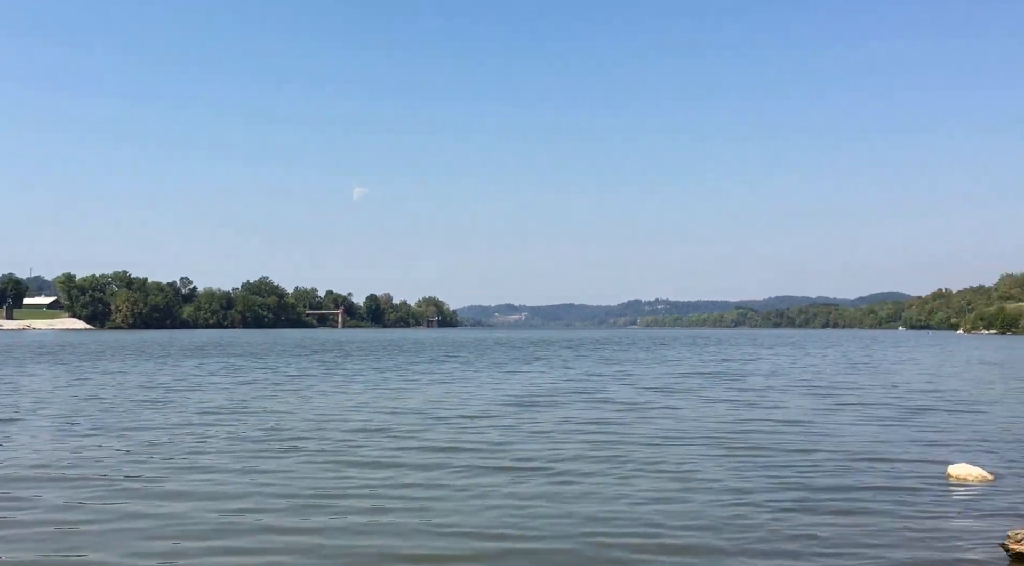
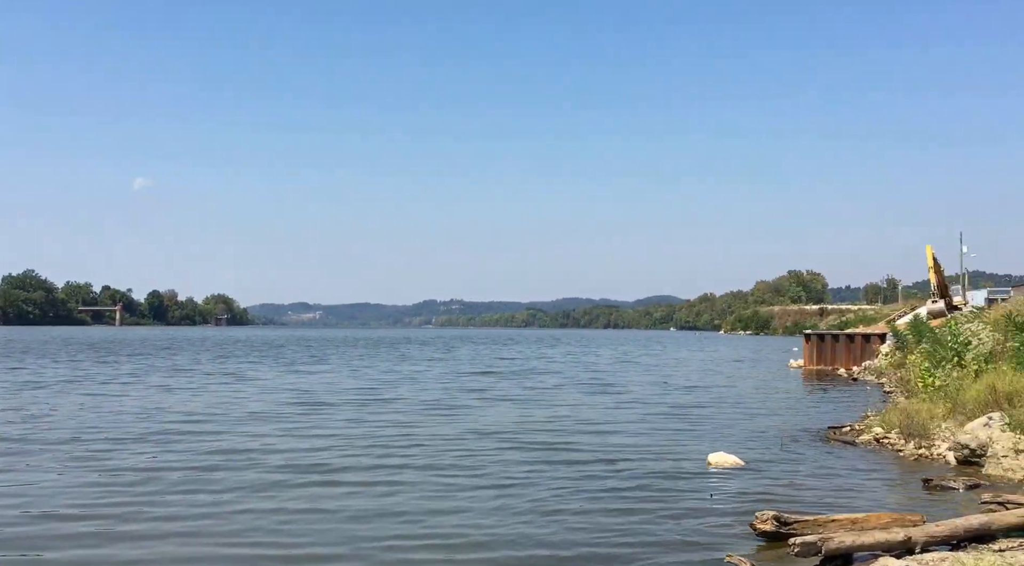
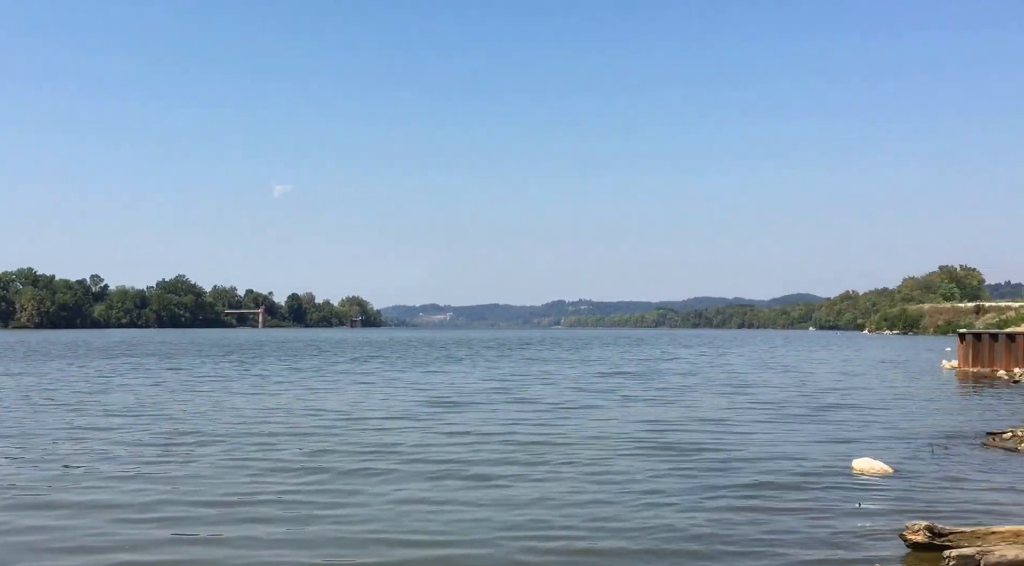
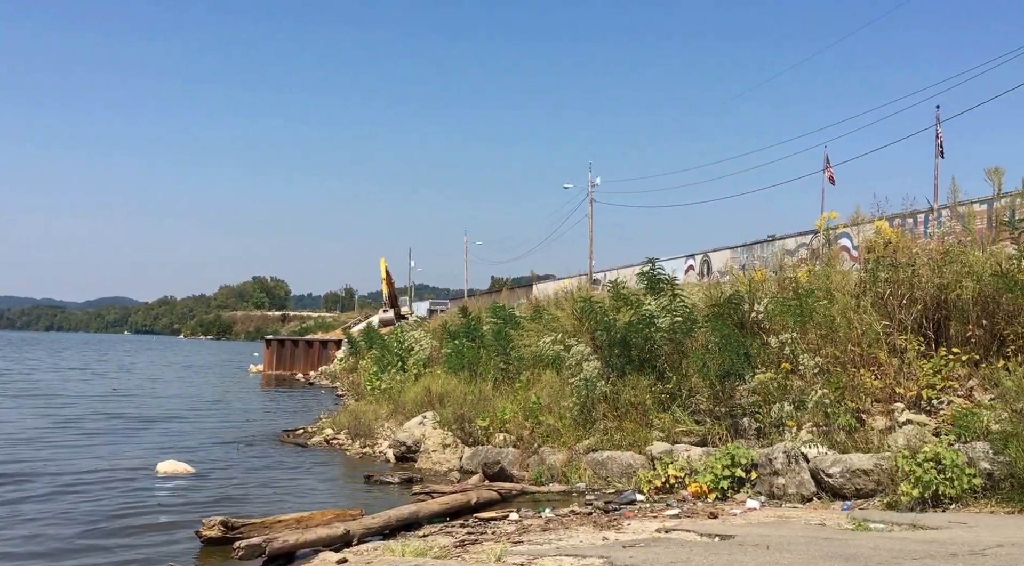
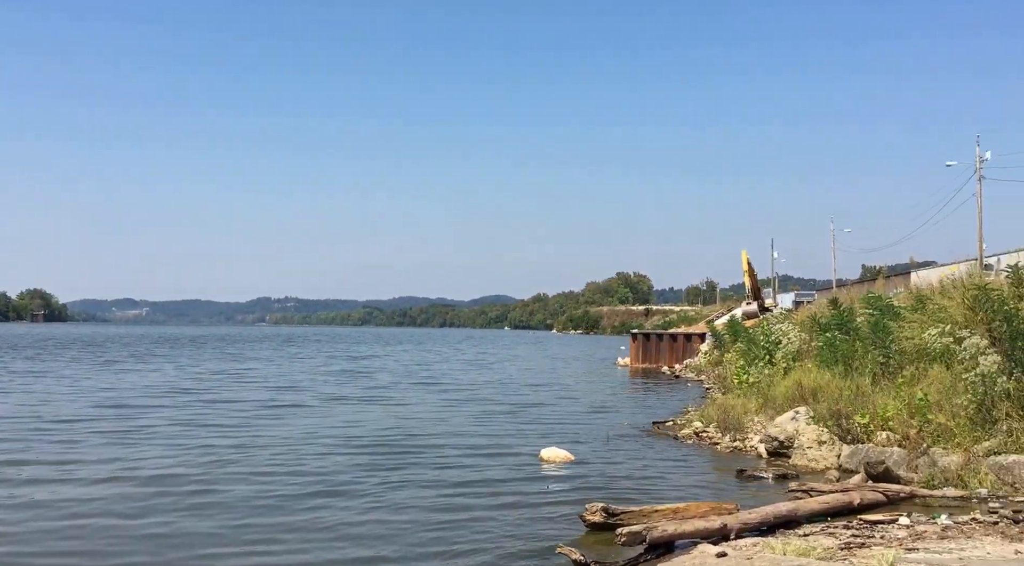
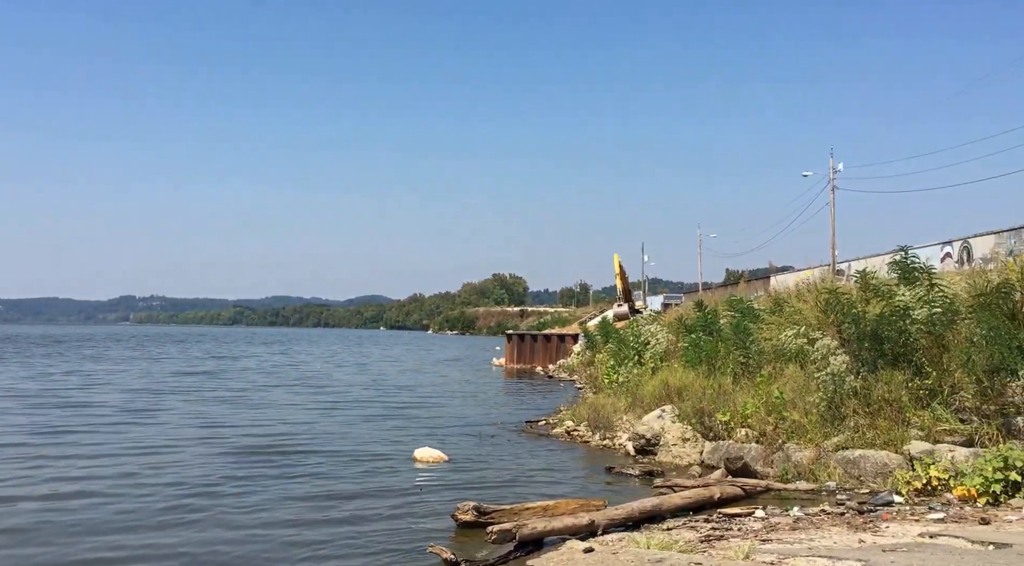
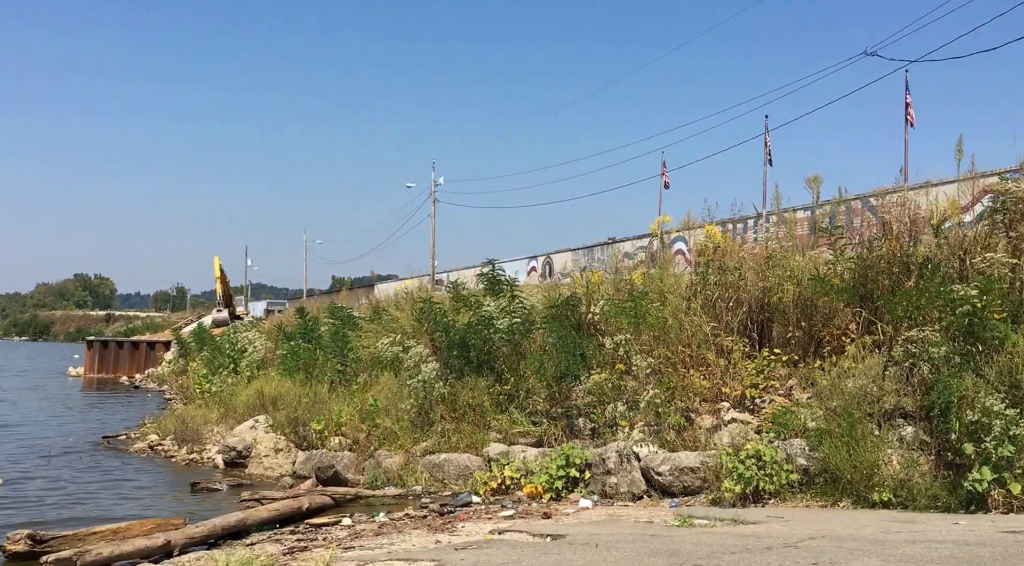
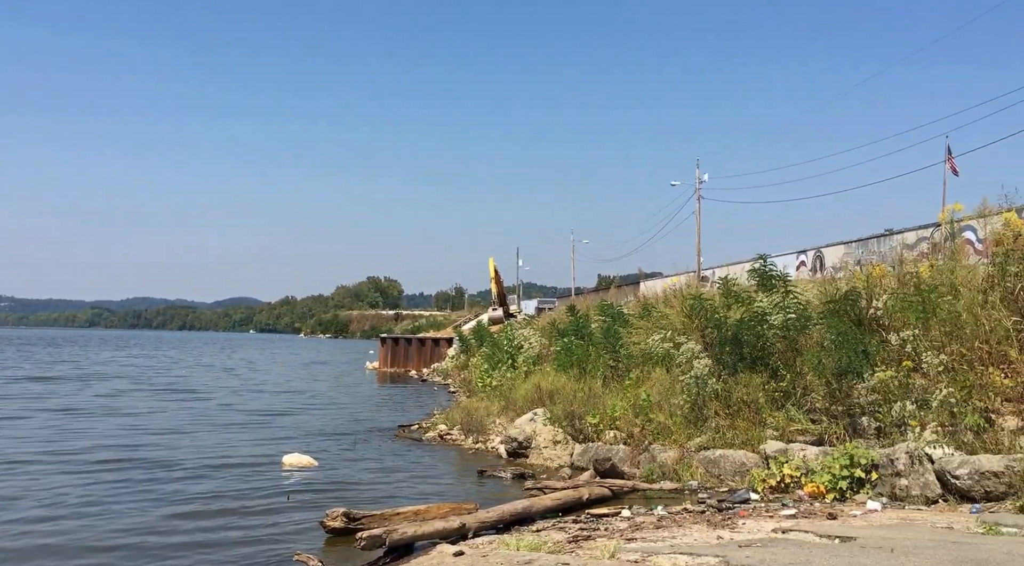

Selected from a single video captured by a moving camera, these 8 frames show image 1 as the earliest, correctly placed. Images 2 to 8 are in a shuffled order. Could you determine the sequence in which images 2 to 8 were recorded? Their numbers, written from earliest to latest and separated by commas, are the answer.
3, 2, 5, 6, 8, 4, 7
